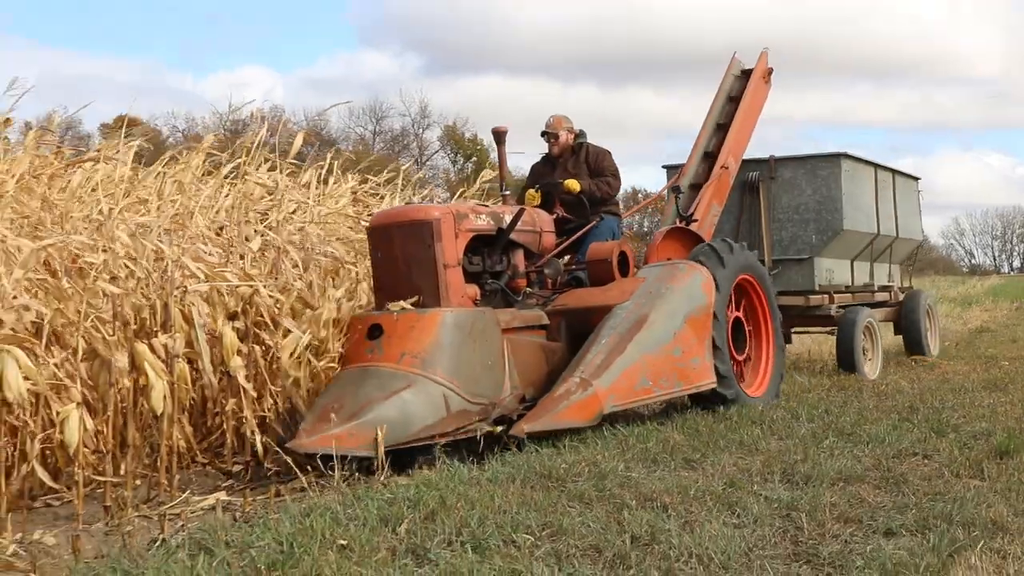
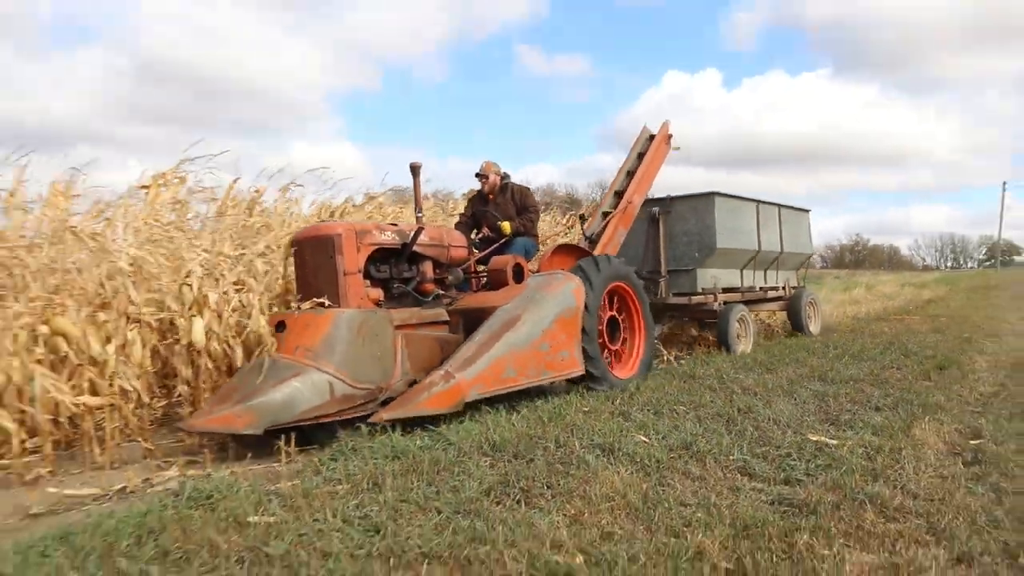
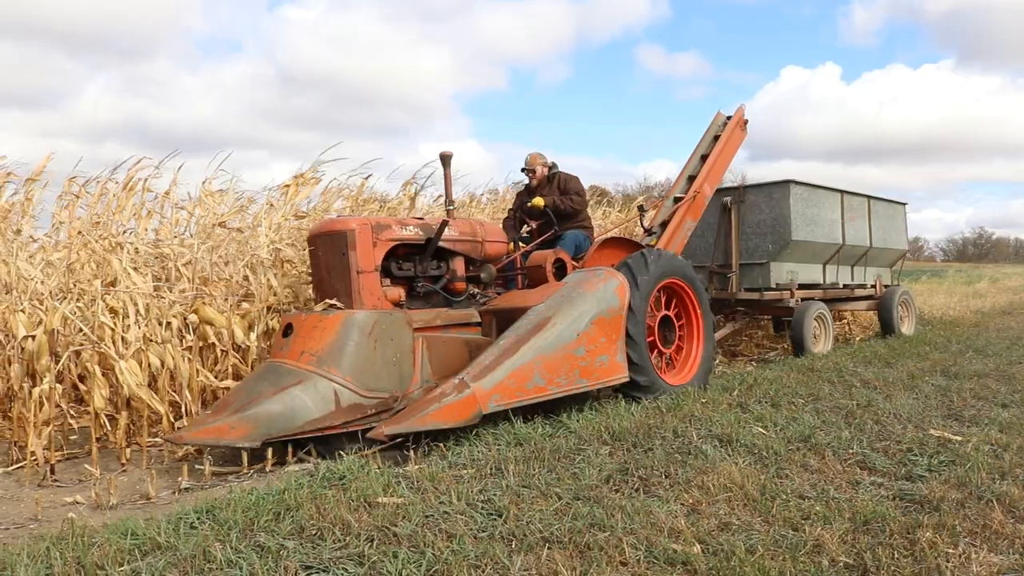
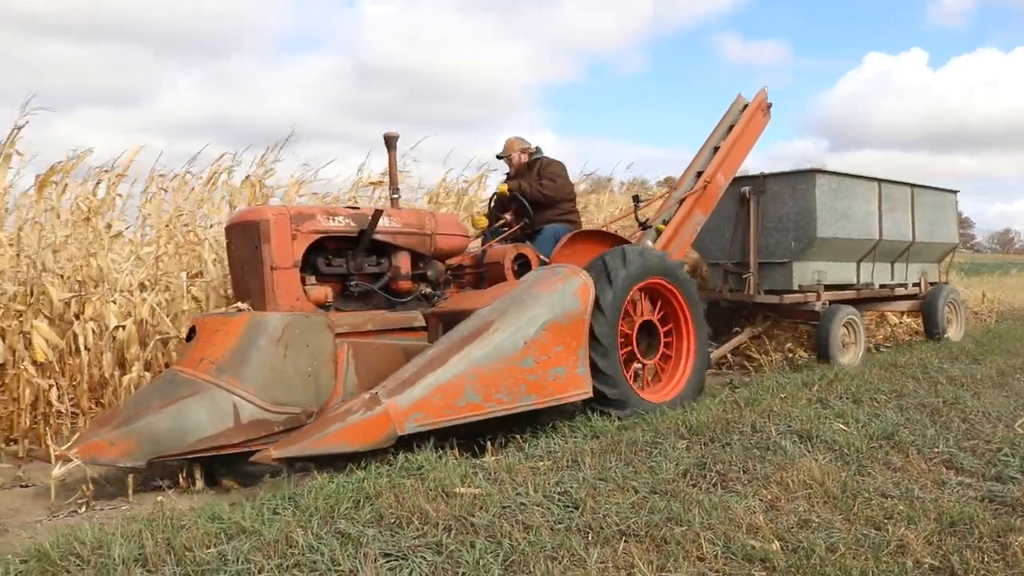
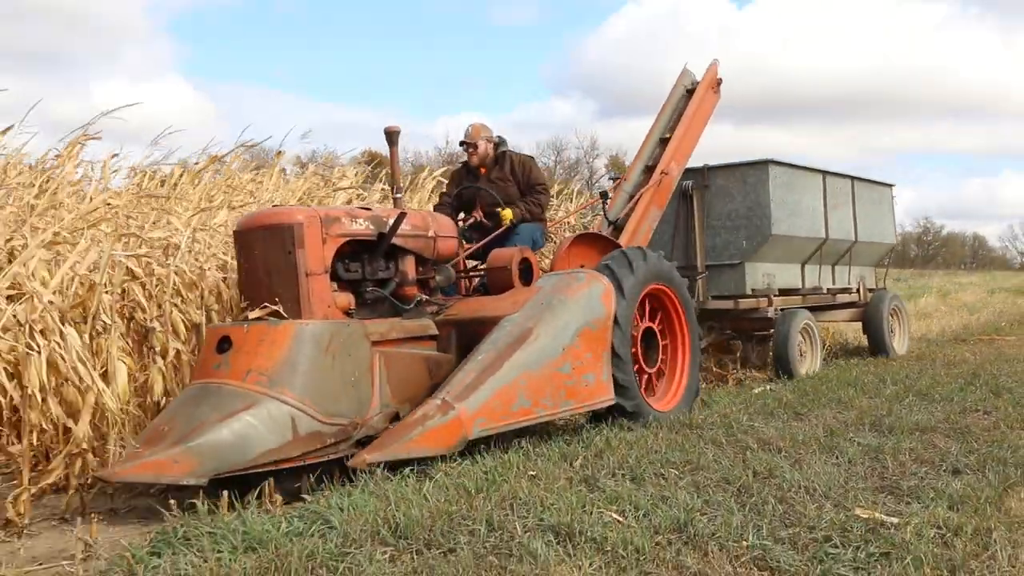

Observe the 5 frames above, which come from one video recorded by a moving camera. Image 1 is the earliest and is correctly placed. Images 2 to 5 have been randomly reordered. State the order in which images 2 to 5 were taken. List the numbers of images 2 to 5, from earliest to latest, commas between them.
5, 2, 3, 4
